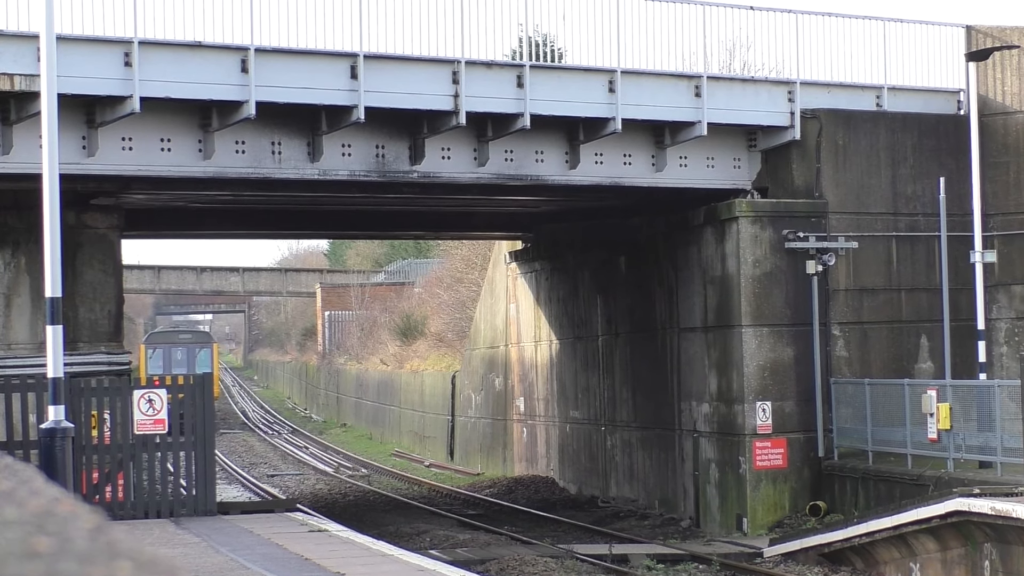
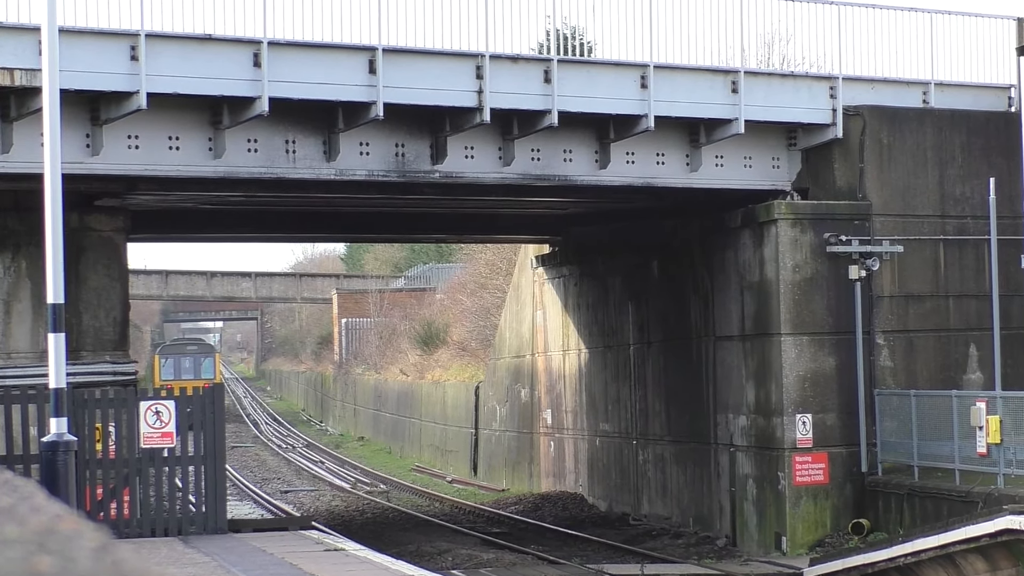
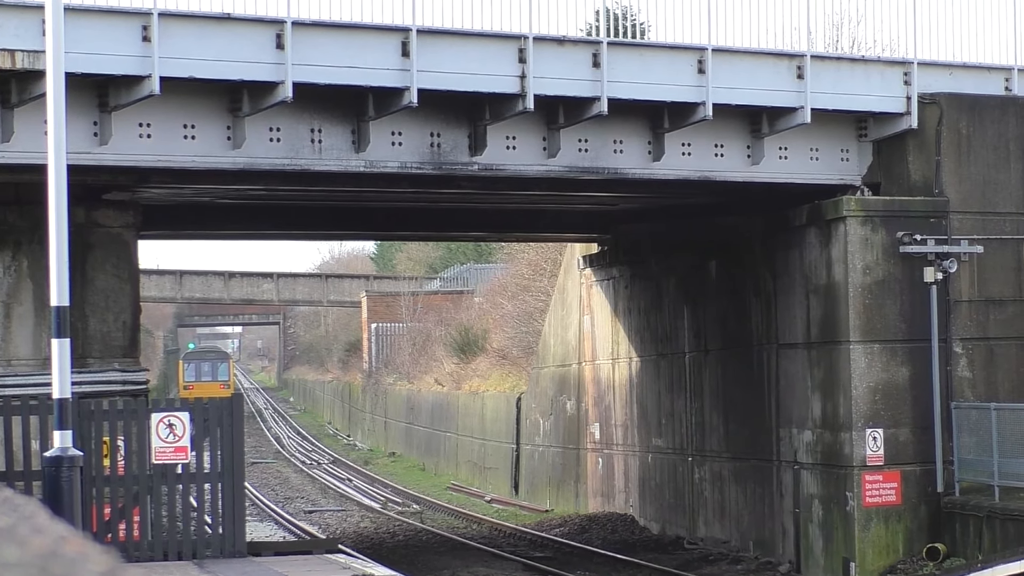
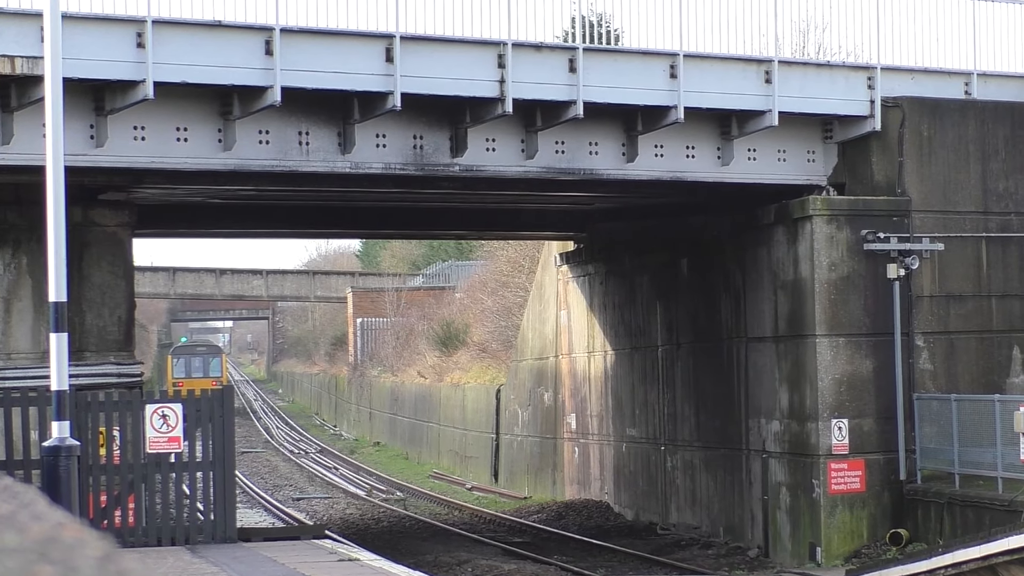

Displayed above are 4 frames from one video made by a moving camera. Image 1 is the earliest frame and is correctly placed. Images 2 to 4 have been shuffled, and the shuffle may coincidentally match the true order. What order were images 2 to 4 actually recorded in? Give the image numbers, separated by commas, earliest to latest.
2, 4, 3
